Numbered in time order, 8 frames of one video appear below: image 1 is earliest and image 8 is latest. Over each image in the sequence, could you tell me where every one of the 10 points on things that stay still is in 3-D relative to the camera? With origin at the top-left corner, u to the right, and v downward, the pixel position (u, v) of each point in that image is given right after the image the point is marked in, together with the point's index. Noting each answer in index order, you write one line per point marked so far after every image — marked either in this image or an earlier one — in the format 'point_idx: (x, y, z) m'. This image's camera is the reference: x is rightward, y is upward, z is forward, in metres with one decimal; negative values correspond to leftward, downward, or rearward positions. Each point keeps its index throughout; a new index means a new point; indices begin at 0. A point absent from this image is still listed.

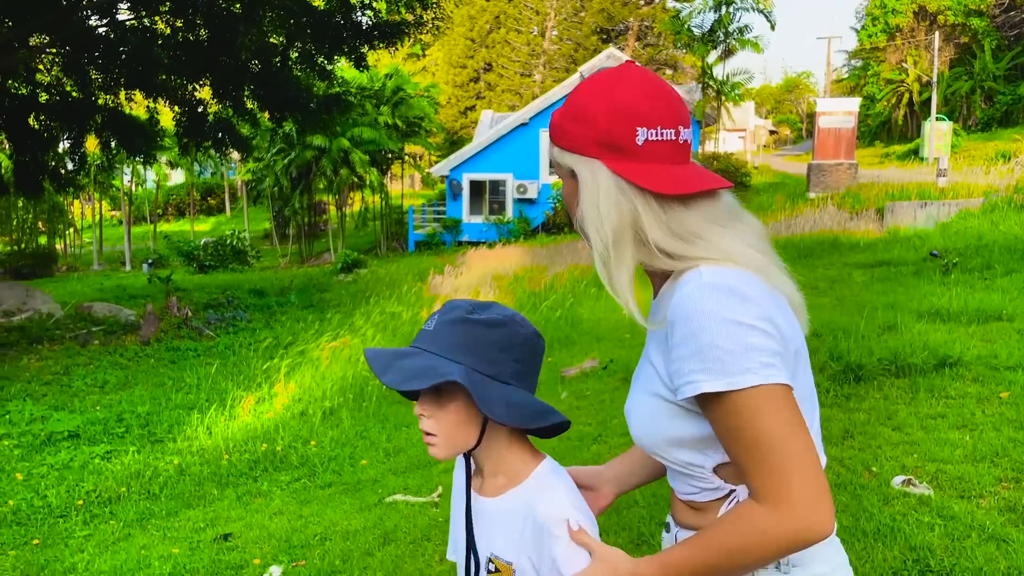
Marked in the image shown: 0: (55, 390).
0: (-4.9, -1.1, +8.5) m
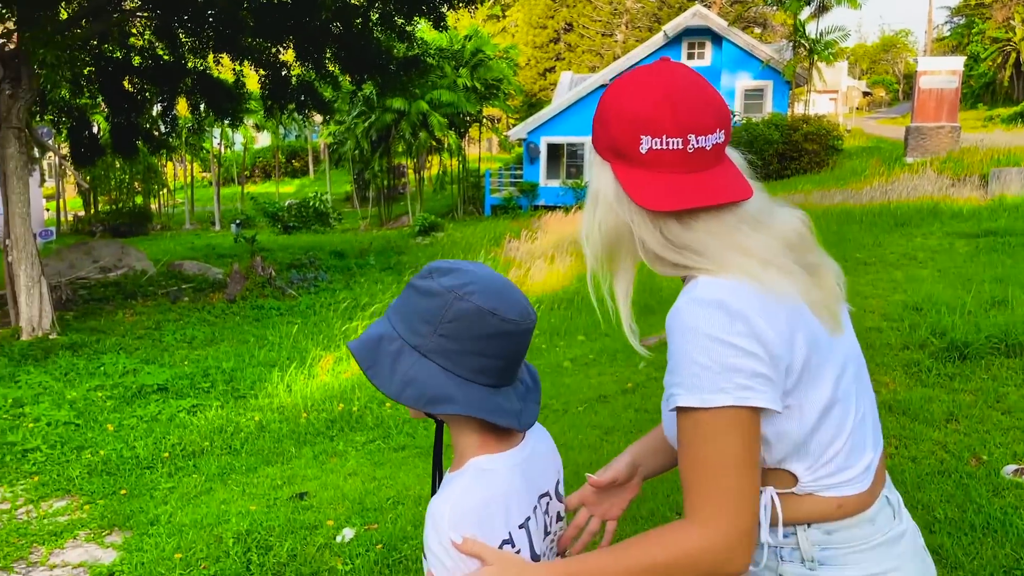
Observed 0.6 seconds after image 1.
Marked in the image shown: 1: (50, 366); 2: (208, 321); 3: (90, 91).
0: (-4.1, -0.6, +8.8) m
1: (-4.6, -0.8, +7.9) m
2: (-3.8, -0.4, +9.9) m
3: (-6.9, +3.3, +13.0) m
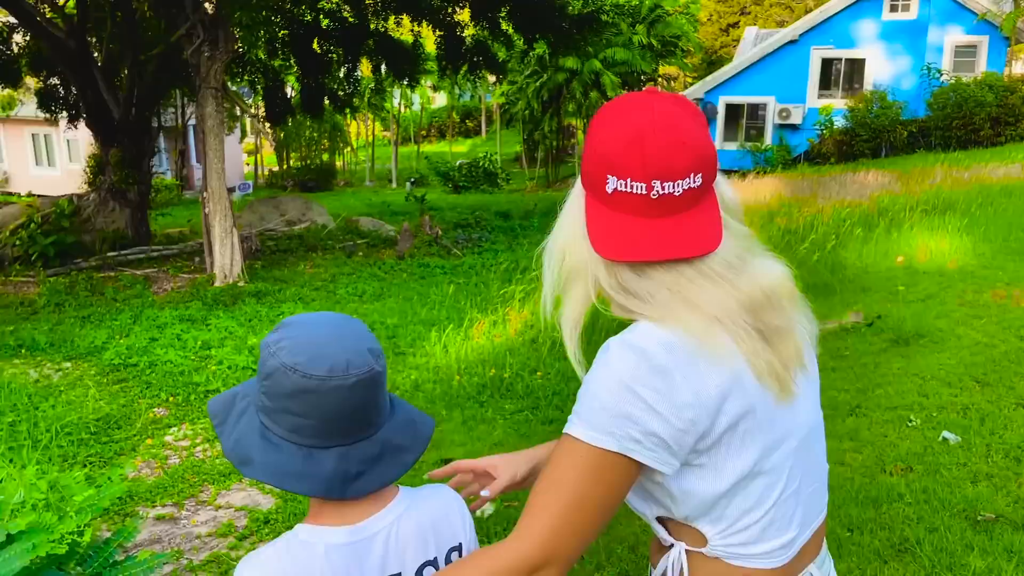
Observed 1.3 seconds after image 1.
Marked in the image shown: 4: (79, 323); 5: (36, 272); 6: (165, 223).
0: (-2.3, -0.1, +9.3) m
1: (-3.0, -0.2, +8.6) m
2: (-1.8, +0.2, +10.3) m
3: (-4.0, +4.1, +13.8) m
4: (-4.4, -0.4, +7.9) m
5: (-6.3, +0.2, +10.3) m
6: (-6.4, +1.2, +14.5) m
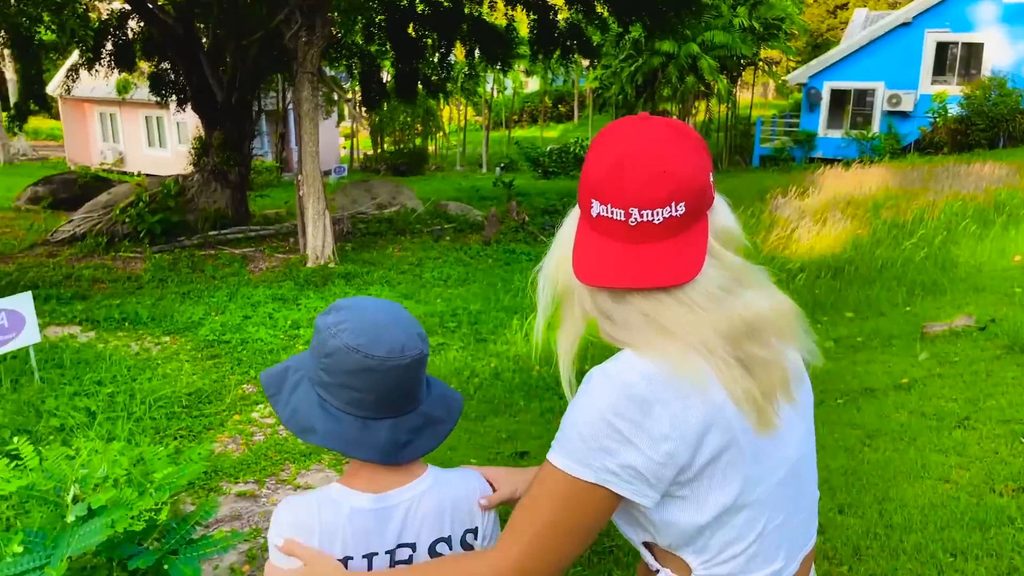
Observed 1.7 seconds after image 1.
0: (-1.3, +0.1, +9.4) m
1: (-2.1, 0.0, +8.7) m
2: (-0.6, +0.3, +10.4) m
3: (-2.4, +4.5, +14.0) m
4: (-3.5, -0.1, +8.3) m
5: (-5.1, +0.5, +10.9) m
6: (-4.8, +1.6, +15.0) m
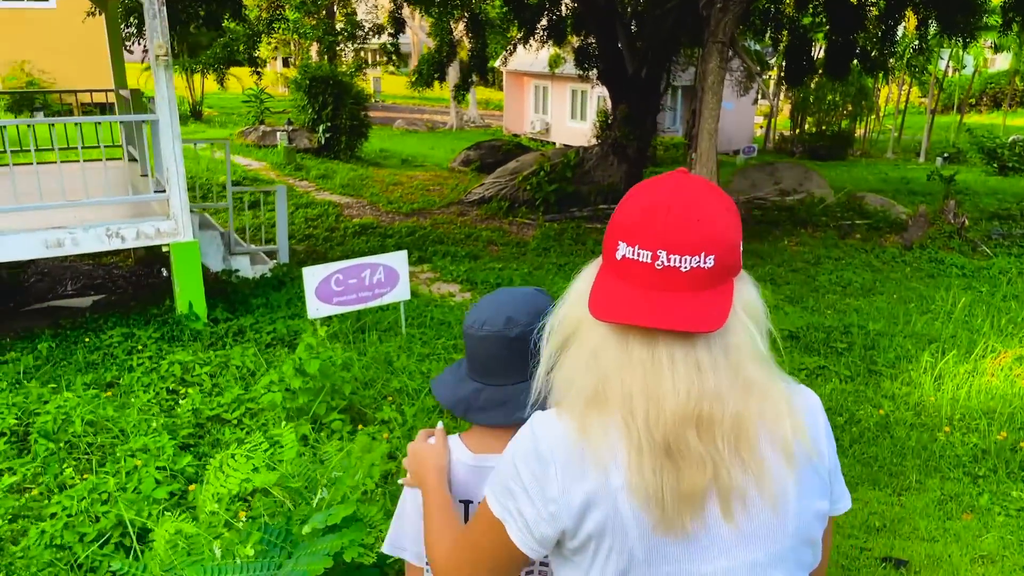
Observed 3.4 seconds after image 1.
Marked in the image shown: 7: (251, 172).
0: (+3.0, +0.1, +8.3) m
1: (+1.9, +0.1, +8.0) m
2: (+4.0, +0.2, +8.8) m
3: (+4.7, +4.5, +12.5) m
4: (+0.5, +0.2, +8.3) m
5: (+0.4, +1.0, +11.3) m
6: (+2.8, +2.0, +14.8) m
7: (-4.7, +2.1, +14.1) m
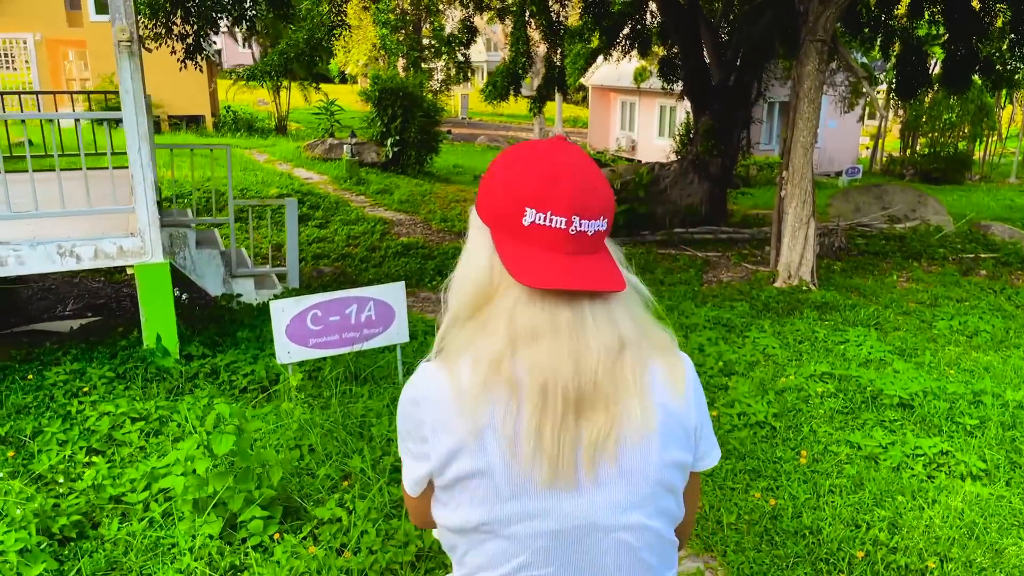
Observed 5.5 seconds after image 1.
0: (+3.4, -0.3, +6.8) m
1: (+2.3, -0.3, +6.7) m
2: (+4.5, -0.2, +7.2) m
3: (+5.8, +3.9, +10.9) m
4: (+0.9, -0.2, +7.1) m
5: (+1.2, +0.6, +10.1) m
6: (+4.0, +1.4, +13.3) m
7: (-3.5, +1.8, +13.5) m
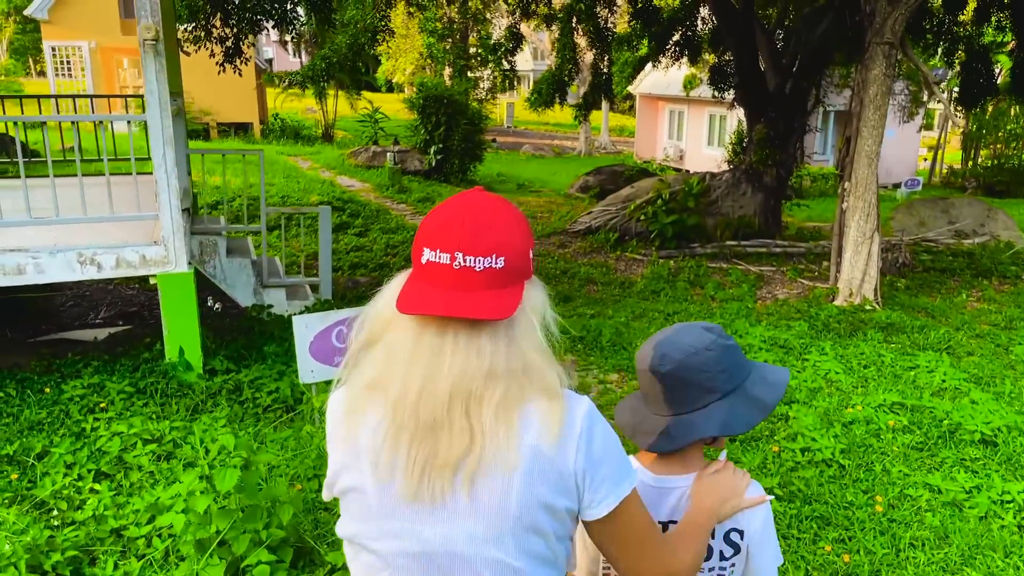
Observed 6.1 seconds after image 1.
0: (+3.7, -0.5, +6.2) m
1: (+2.7, -0.5, +6.2) m
2: (+4.8, -0.4, +6.6) m
3: (+6.4, +3.7, +10.3) m
4: (+1.3, -0.3, +6.7) m
5: (+1.7, +0.4, +9.7) m
6: (+4.7, +1.2, +12.7) m
7: (-2.7, +1.6, +13.3) m
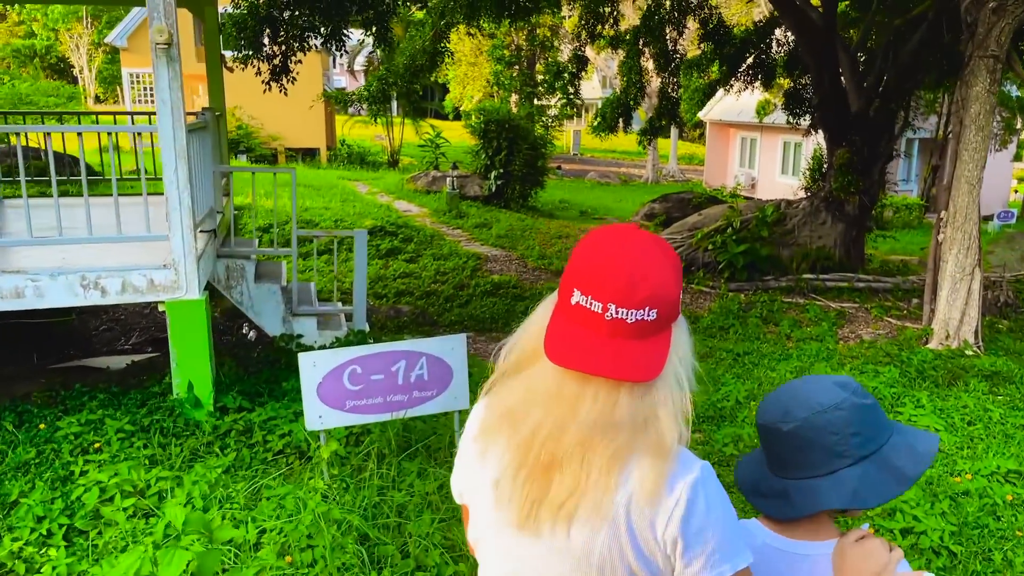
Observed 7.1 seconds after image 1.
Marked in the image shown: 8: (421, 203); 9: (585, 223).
0: (+4.1, -0.8, +5.3) m
1: (+3.0, -0.8, +5.4) m
2: (+5.2, -0.8, +5.6) m
3: (+7.2, +3.1, +9.3) m
4: (+1.6, -0.6, +6.0) m
5: (+2.4, 0.0, +9.0) m
6: (+5.6, +0.6, +11.8) m
7: (-1.7, +1.2, +13.0) m
8: (-1.7, +1.6, +14.9) m
9: (+1.4, +1.3, +15.0) m
